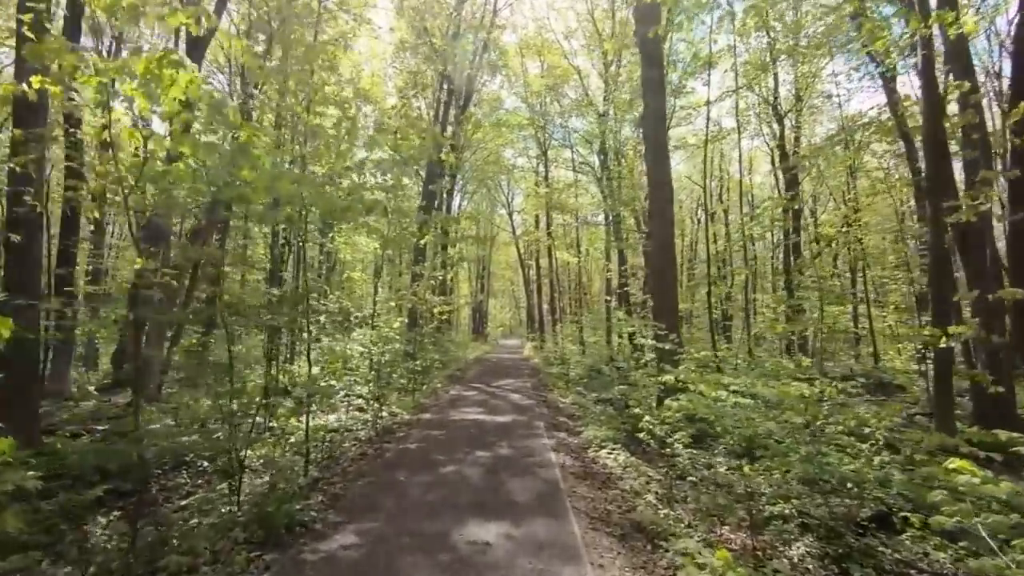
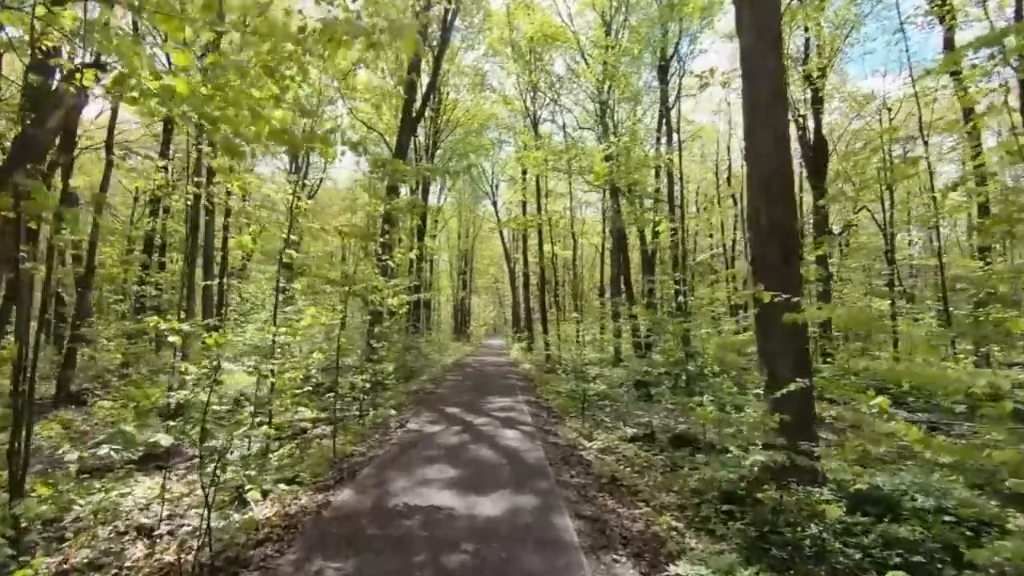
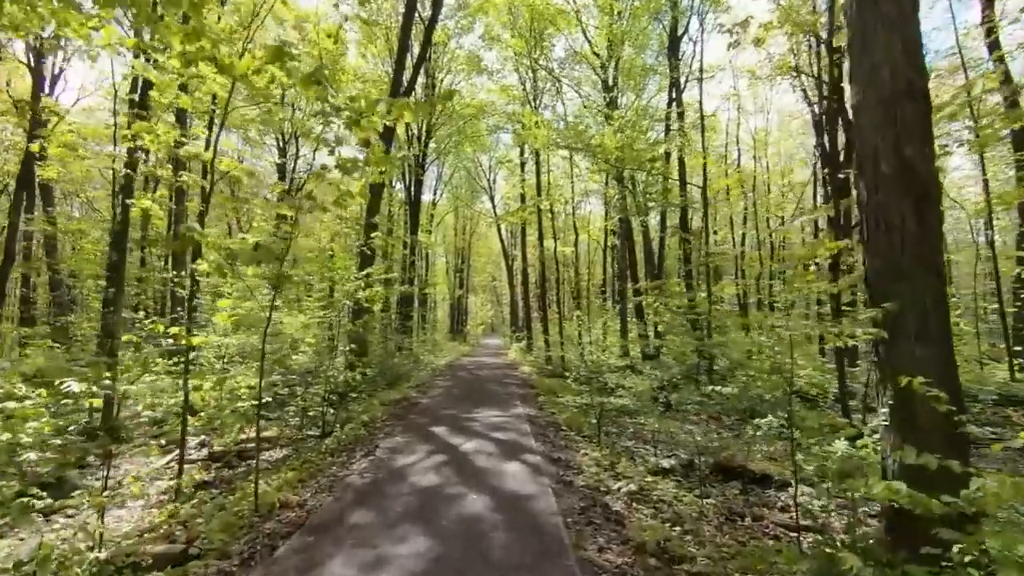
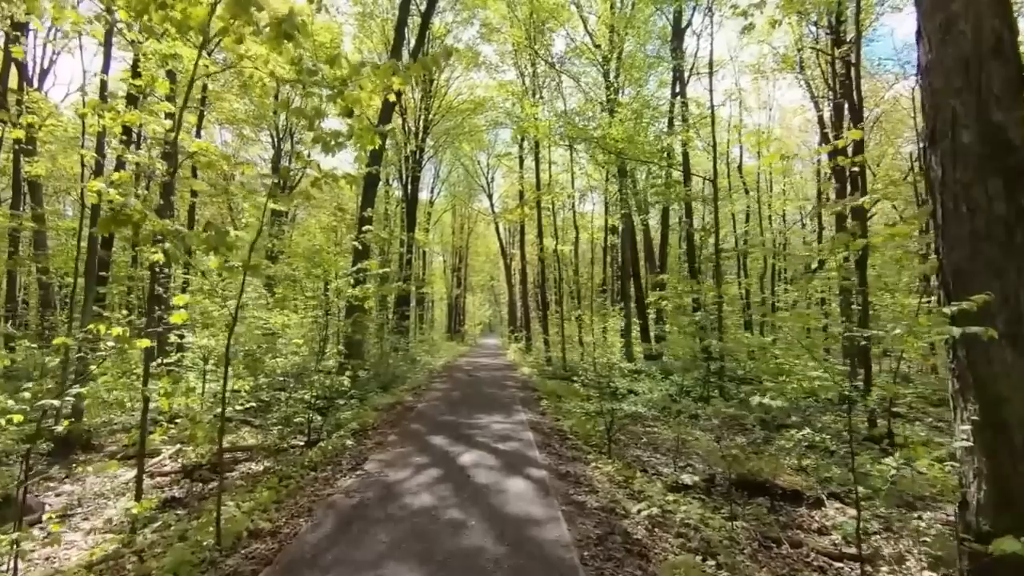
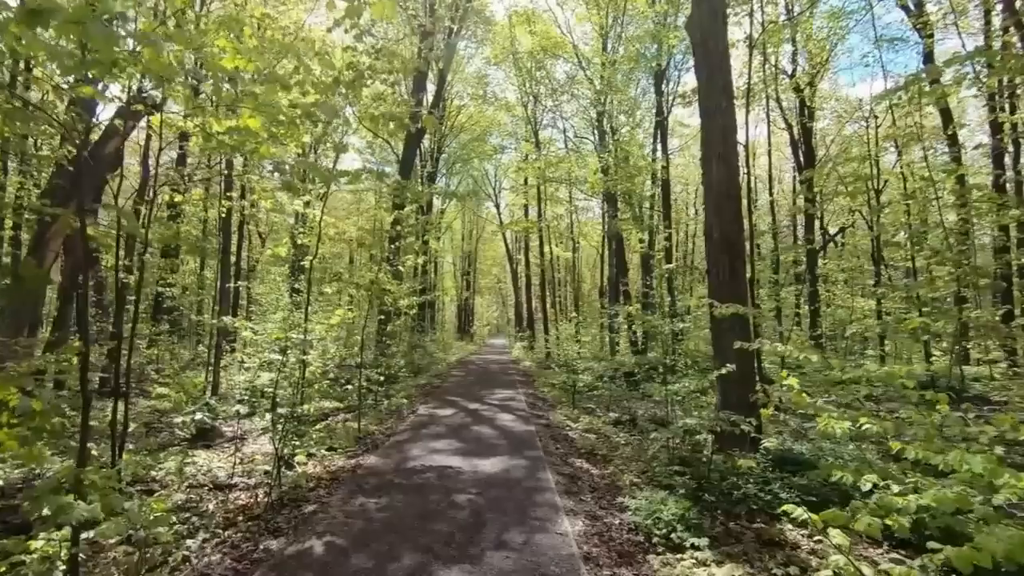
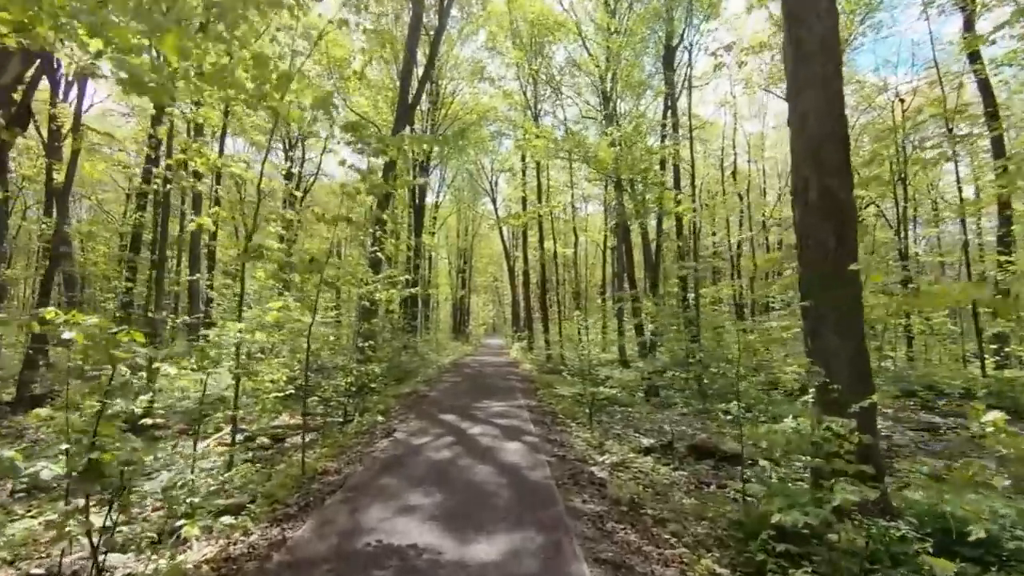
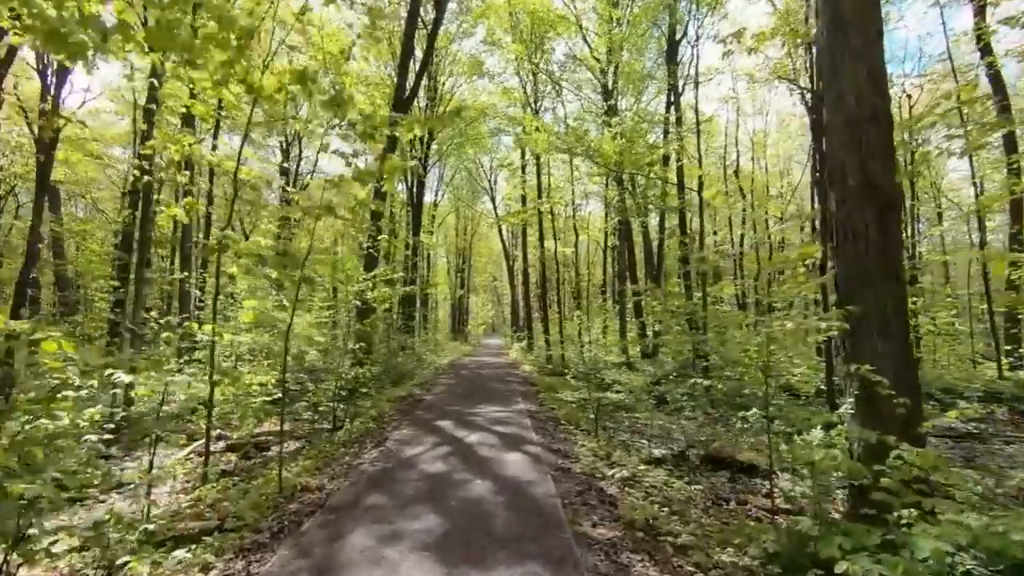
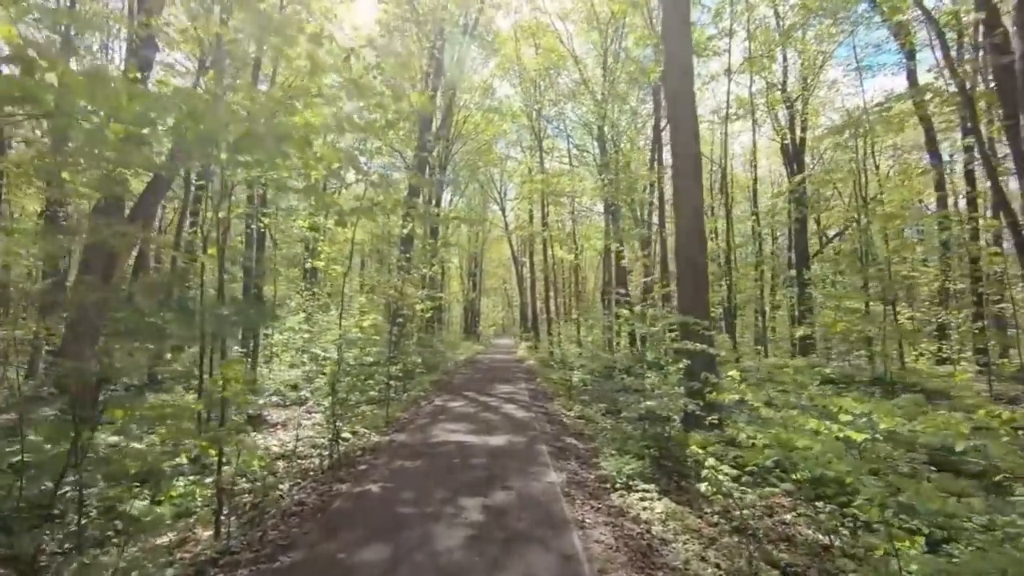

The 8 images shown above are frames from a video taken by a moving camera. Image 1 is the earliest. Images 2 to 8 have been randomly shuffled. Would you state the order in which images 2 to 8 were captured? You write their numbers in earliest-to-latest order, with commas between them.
8, 5, 2, 6, 7, 3, 4
